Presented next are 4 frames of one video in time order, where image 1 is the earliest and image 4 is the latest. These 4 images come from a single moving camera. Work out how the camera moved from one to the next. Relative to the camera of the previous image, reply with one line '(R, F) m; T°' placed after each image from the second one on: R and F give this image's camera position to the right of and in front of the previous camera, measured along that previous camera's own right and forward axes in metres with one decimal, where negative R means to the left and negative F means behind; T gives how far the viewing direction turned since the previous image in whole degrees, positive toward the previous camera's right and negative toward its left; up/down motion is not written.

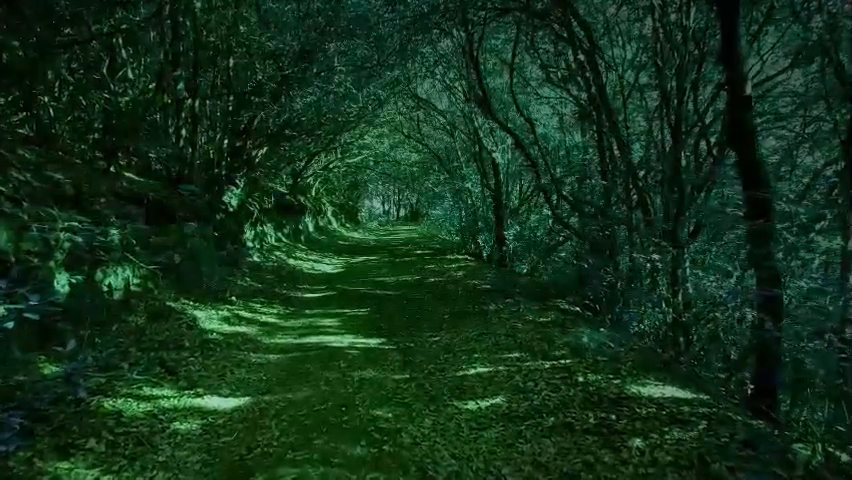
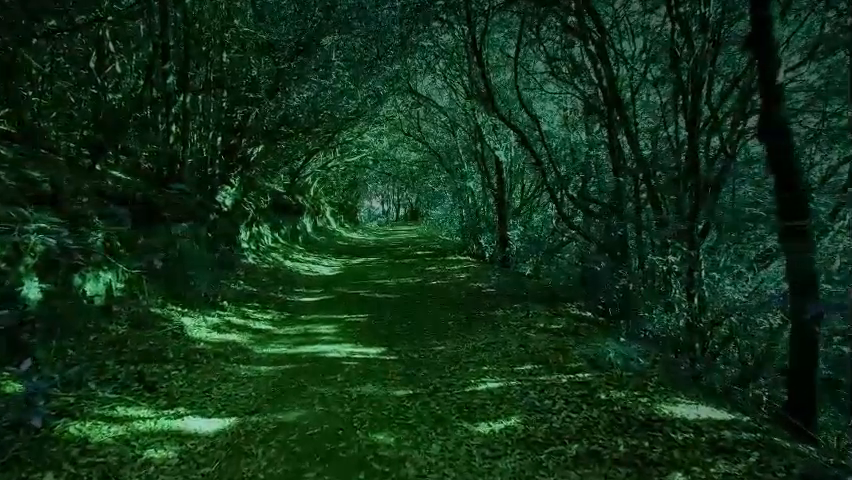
(-0.1, +0.7) m; 0°
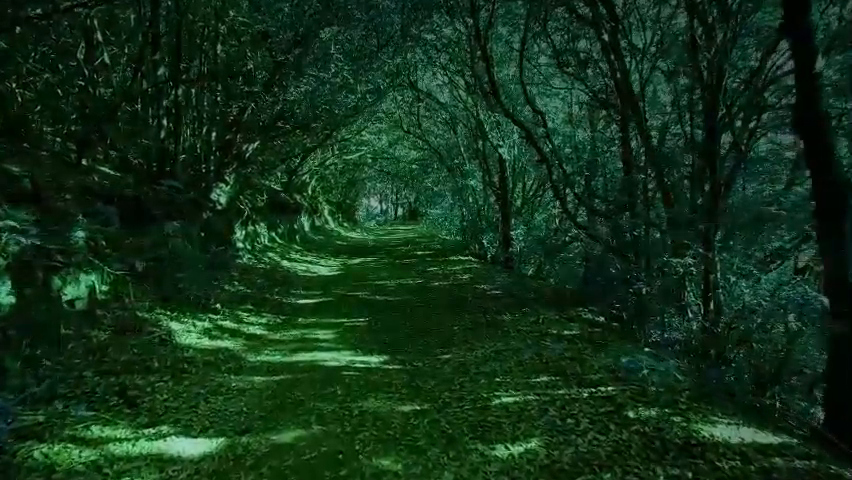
(-0.1, +0.6) m; 0°
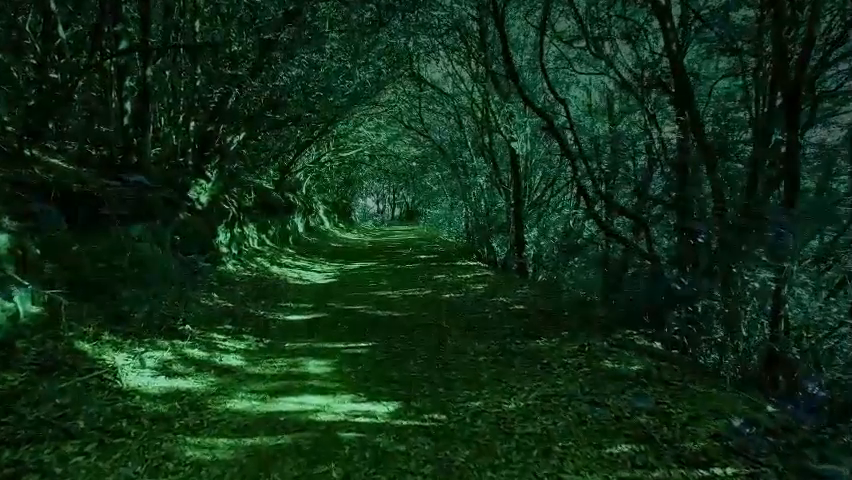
(-0.3, +2.0) m; 0°
